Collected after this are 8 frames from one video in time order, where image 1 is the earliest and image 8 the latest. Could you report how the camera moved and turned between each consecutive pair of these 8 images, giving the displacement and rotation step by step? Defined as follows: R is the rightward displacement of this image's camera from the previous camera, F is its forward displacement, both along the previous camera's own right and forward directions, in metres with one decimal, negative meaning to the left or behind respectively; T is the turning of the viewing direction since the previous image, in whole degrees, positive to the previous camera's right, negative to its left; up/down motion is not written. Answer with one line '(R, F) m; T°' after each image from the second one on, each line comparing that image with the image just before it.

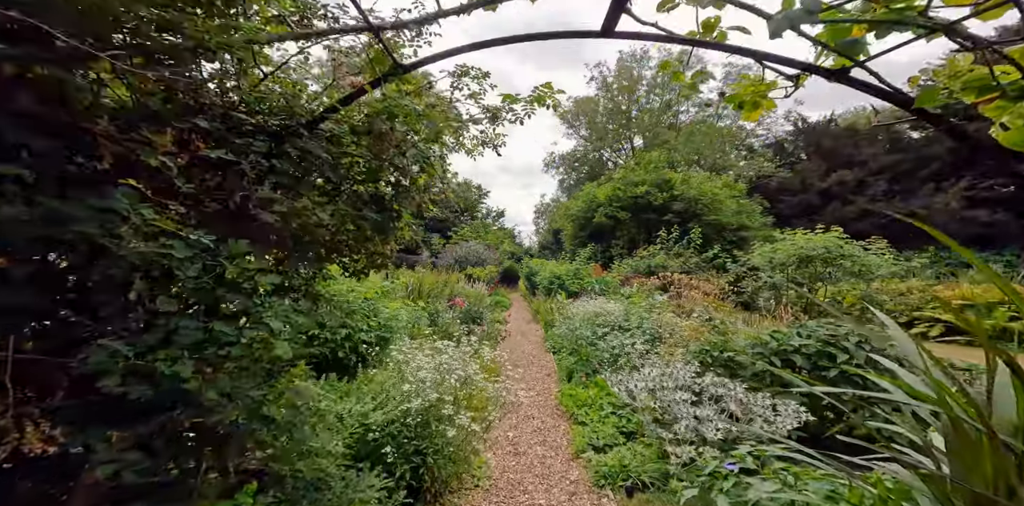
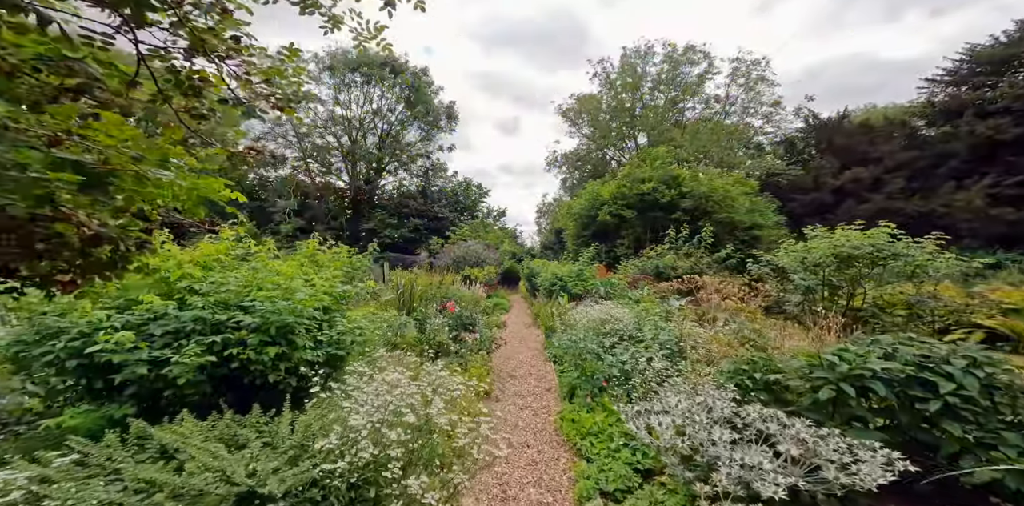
(+0.1, +0.6) m; 0°
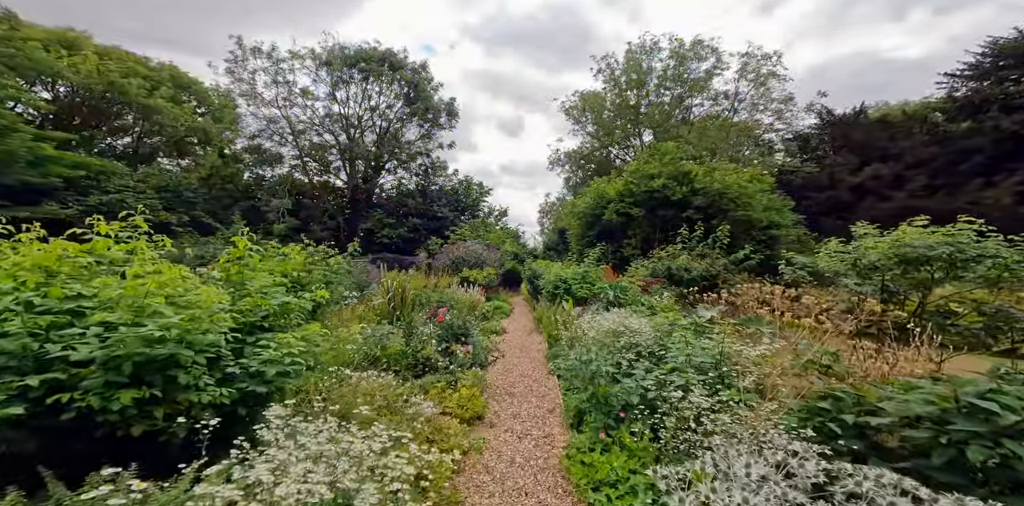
(0.0, +0.6) m; 0°
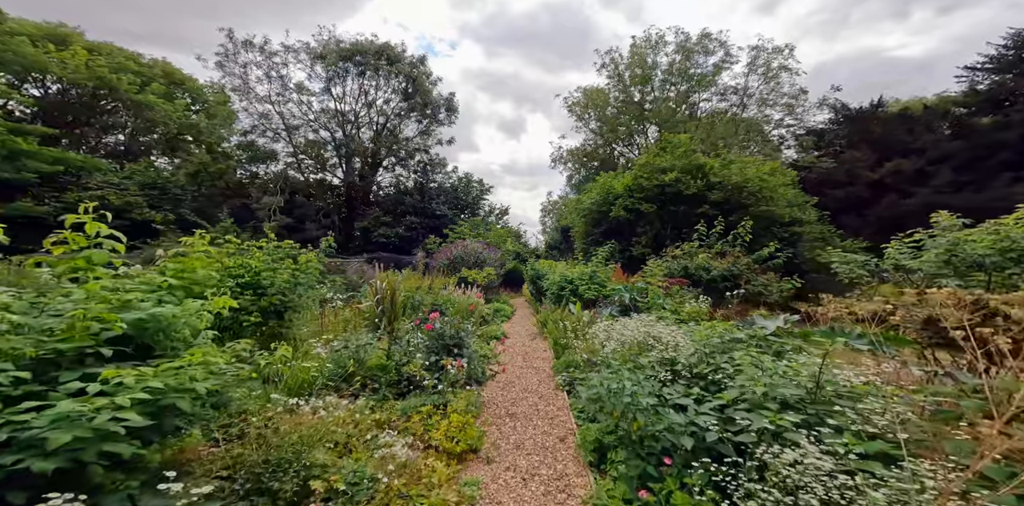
(0.0, +0.7) m; 0°
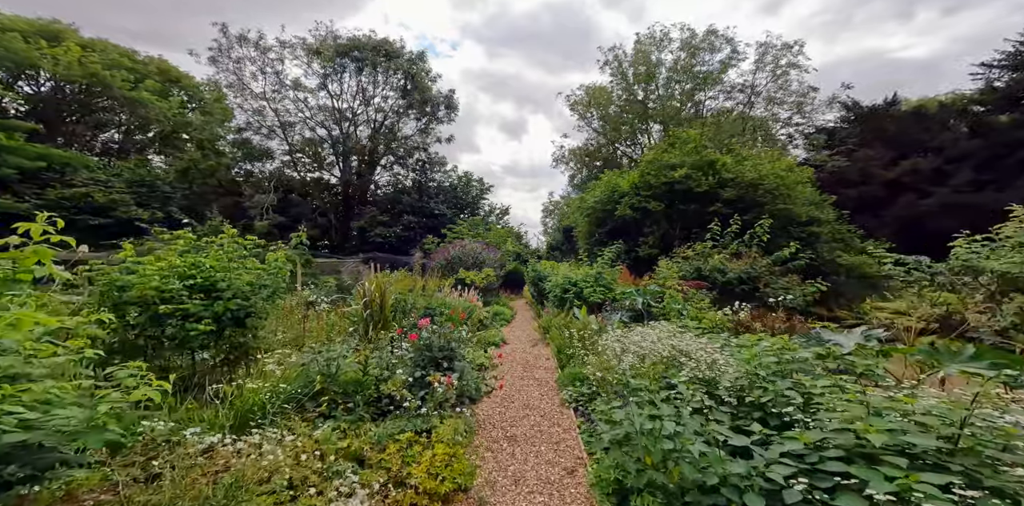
(0.0, +0.5) m; 0°
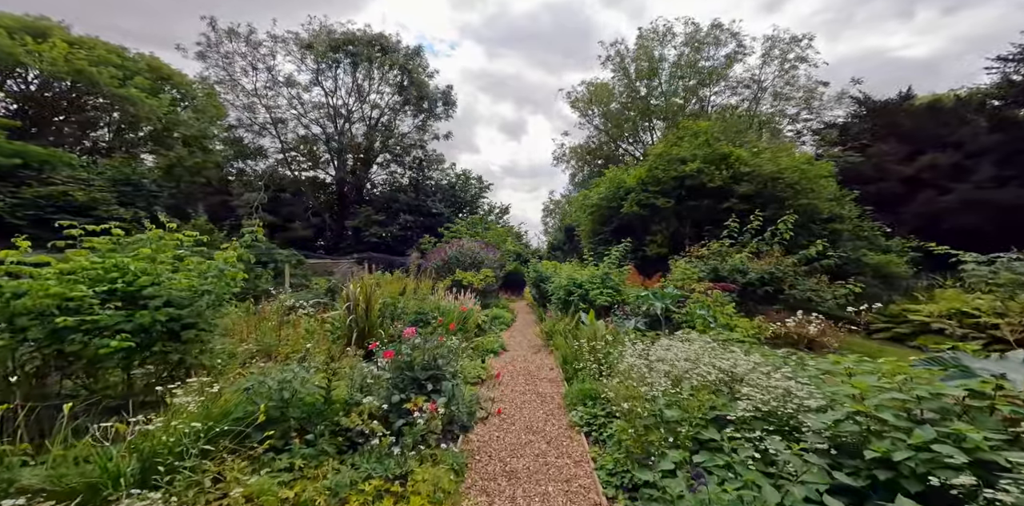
(0.0, +0.6) m; 0°
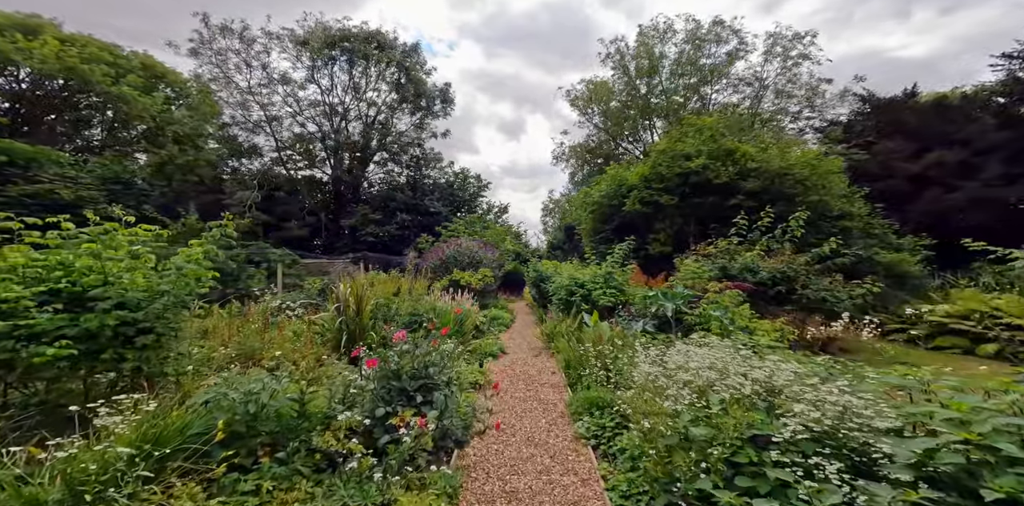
(0.0, +0.3) m; 0°
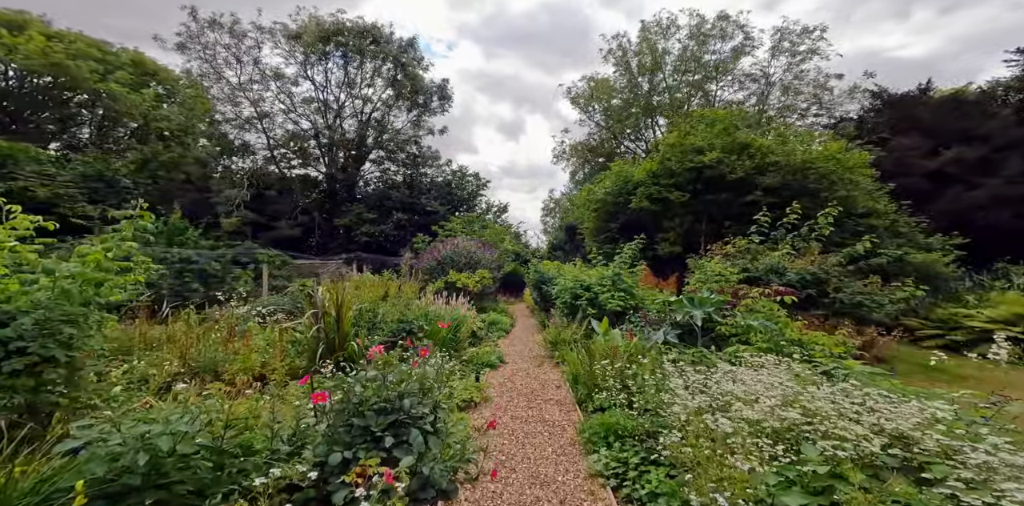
(0.0, +0.6) m; 0°
